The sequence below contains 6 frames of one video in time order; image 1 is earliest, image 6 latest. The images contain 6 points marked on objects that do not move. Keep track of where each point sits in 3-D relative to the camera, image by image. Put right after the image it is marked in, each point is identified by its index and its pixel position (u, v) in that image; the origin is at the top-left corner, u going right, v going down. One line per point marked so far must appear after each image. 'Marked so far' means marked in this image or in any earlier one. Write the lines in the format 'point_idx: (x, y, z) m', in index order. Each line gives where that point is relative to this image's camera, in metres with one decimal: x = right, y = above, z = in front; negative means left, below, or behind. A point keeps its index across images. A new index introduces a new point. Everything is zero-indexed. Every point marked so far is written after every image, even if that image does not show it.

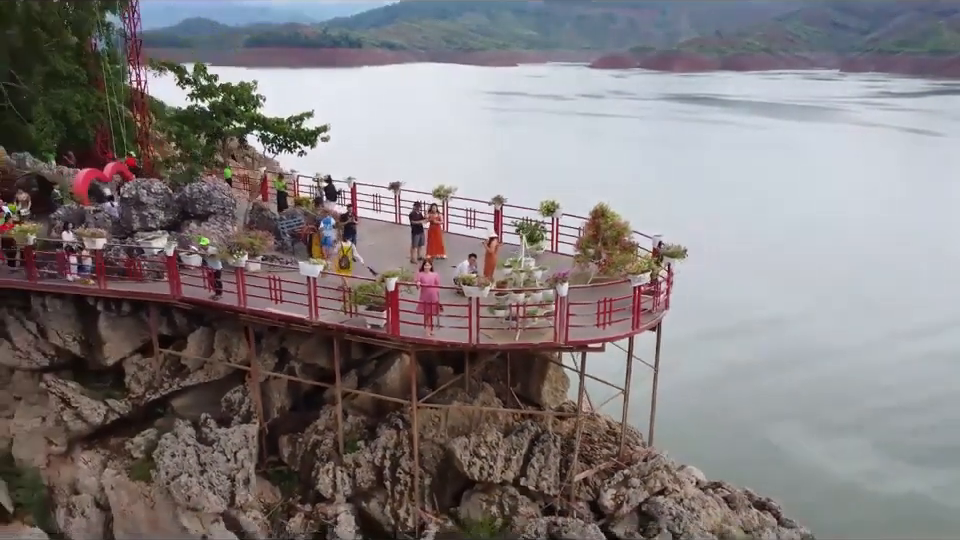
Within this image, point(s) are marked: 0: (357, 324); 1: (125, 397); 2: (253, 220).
0: (-1.3, -0.5, +8.3) m
1: (-4.0, -1.4, +9.5) m
2: (-3.1, +0.7, +10.8) m
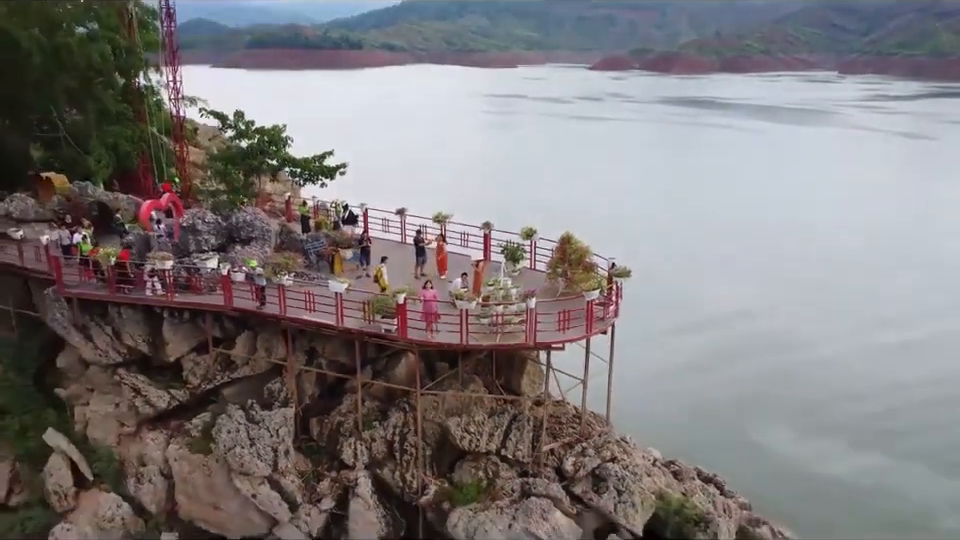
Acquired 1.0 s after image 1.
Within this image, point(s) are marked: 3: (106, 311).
0: (-1.5, -0.7, +10.5) m
1: (-4.1, -1.6, +11.7) m
2: (-3.2, +0.5, +12.9) m
3: (-5.3, -0.6, +11.9) m
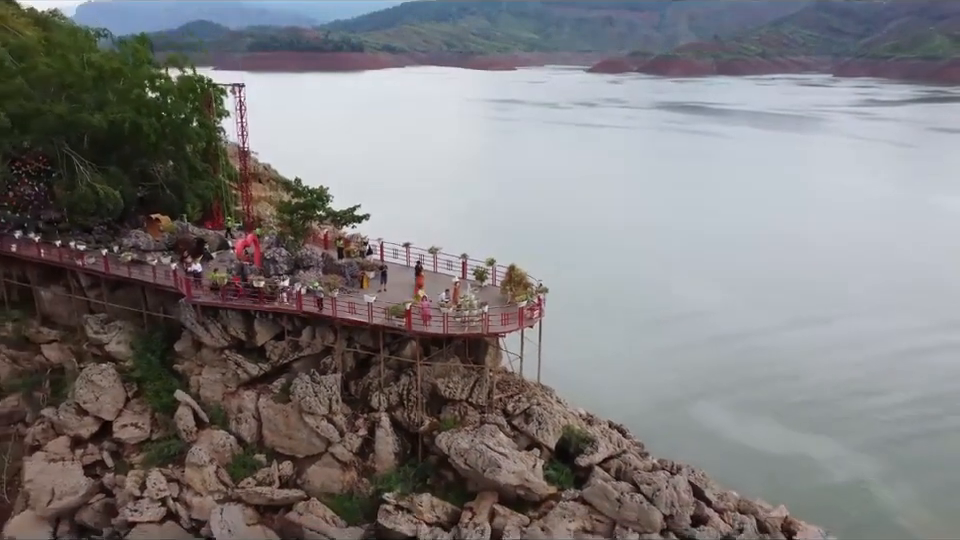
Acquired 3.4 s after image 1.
0: (-1.9, -1.1, +16.7) m
1: (-4.6, -2.0, +17.8) m
2: (-3.7, +0.2, +19.1) m
3: (-5.8, -0.9, +18.1) m
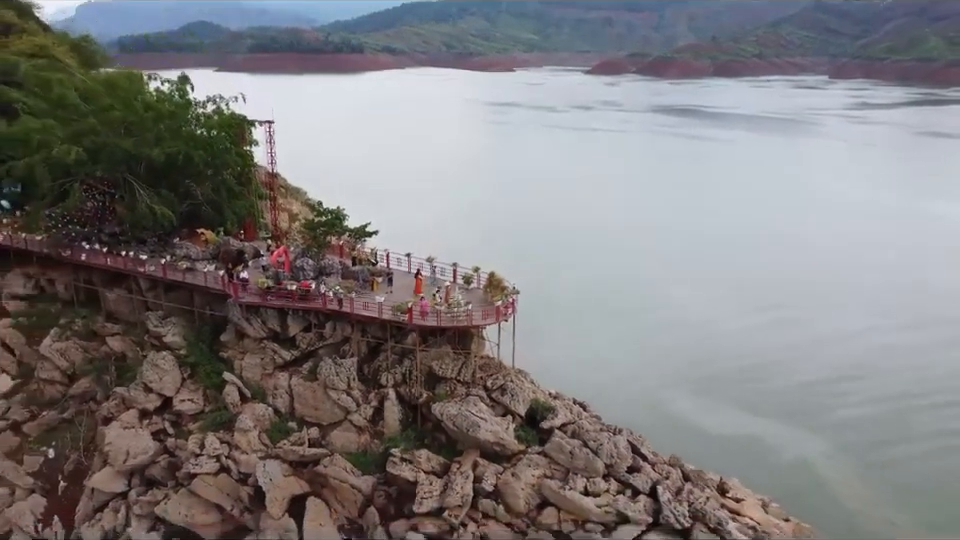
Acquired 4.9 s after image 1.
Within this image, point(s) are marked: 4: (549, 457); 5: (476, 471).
0: (-2.3, -1.3, +21.1) m
1: (-4.9, -2.1, +22.3) m
2: (-4.0, 0.0, +23.5) m
3: (-6.1, -1.1, +22.5) m
4: (+1.6, -4.5, +19.4) m
5: (-0.1, -4.8, +19.3) m
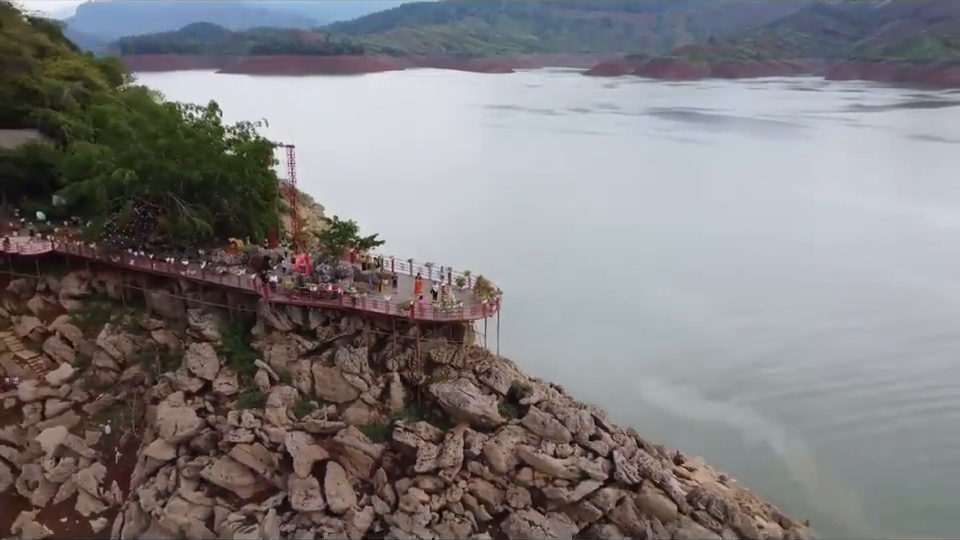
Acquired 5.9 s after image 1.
0: (-2.6, -1.4, +25.3) m
1: (-5.2, -2.2, +26.5) m
2: (-4.3, -0.1, +27.8) m
3: (-6.4, -1.2, +26.8) m
4: (+1.3, -4.6, +23.7) m
5: (-0.4, -4.9, +23.5) m
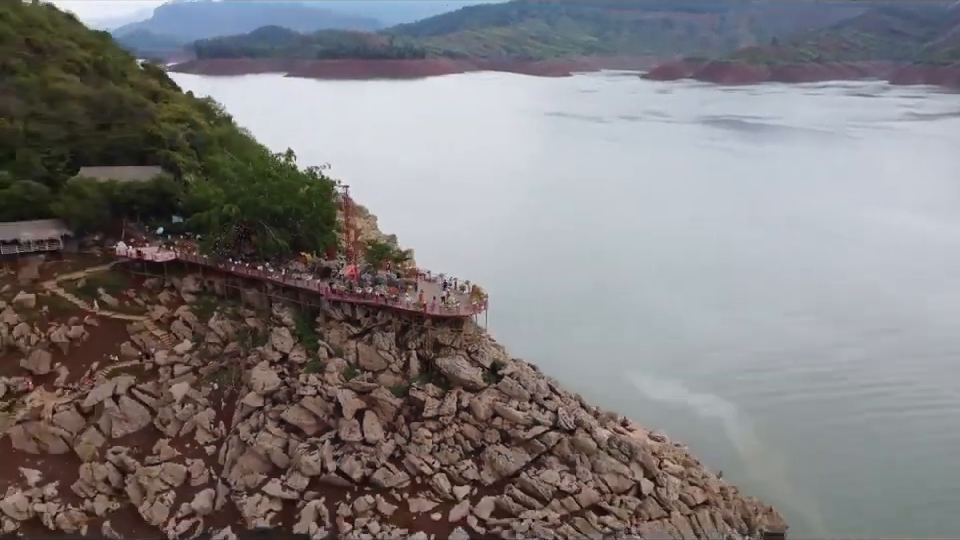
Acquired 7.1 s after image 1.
0: (-2.9, -1.8, +36.5) m
1: (-5.5, -2.6, +37.8) m
2: (-4.4, -0.5, +39.0) m
3: (-6.6, -1.6, +38.2) m
4: (+0.9, -5.1, +34.6) m
5: (-0.9, -5.4, +34.5) m
